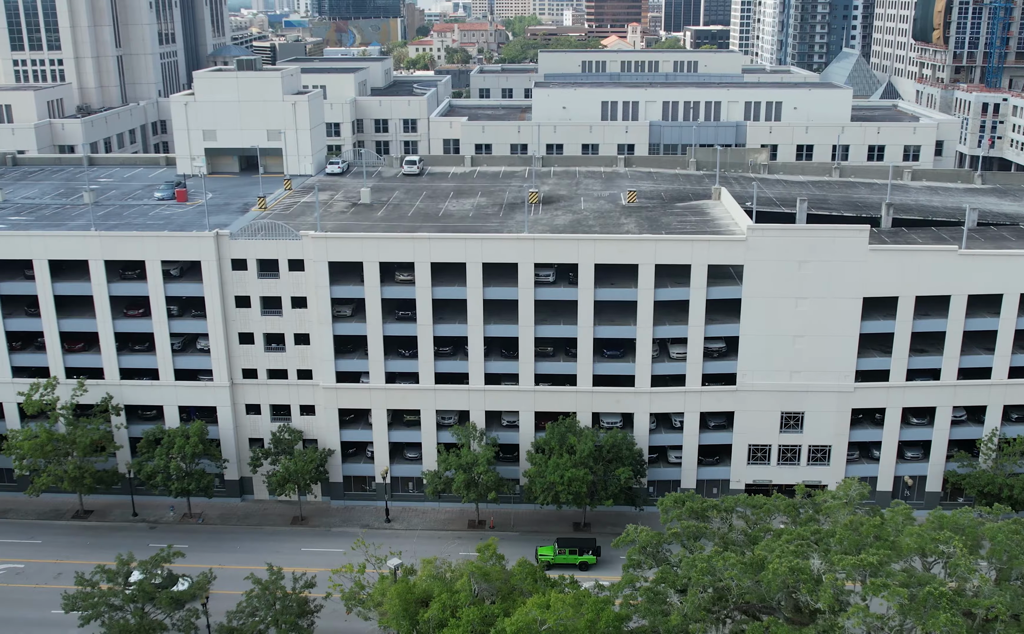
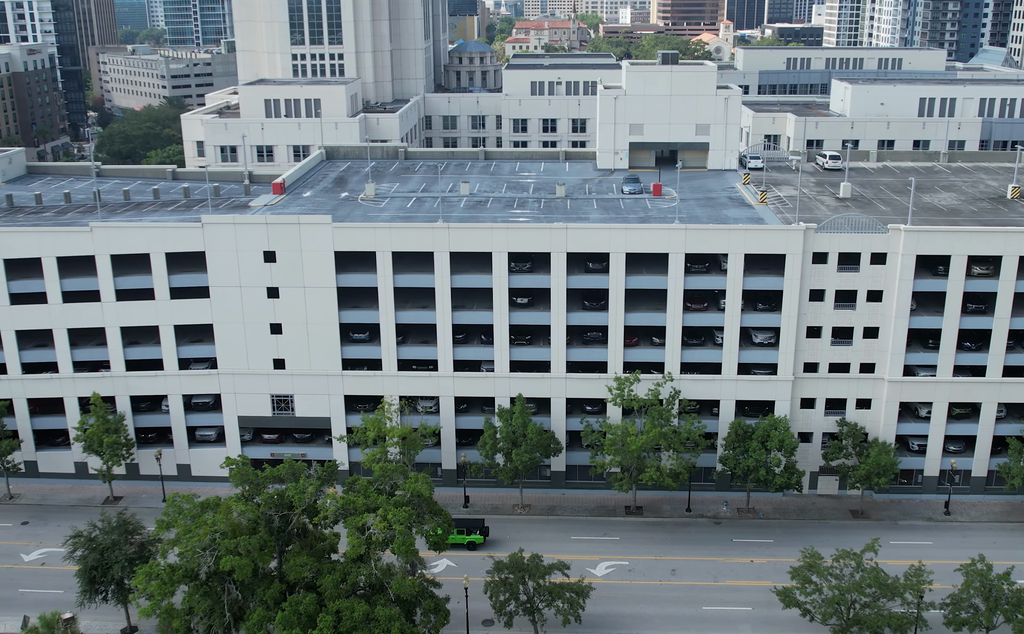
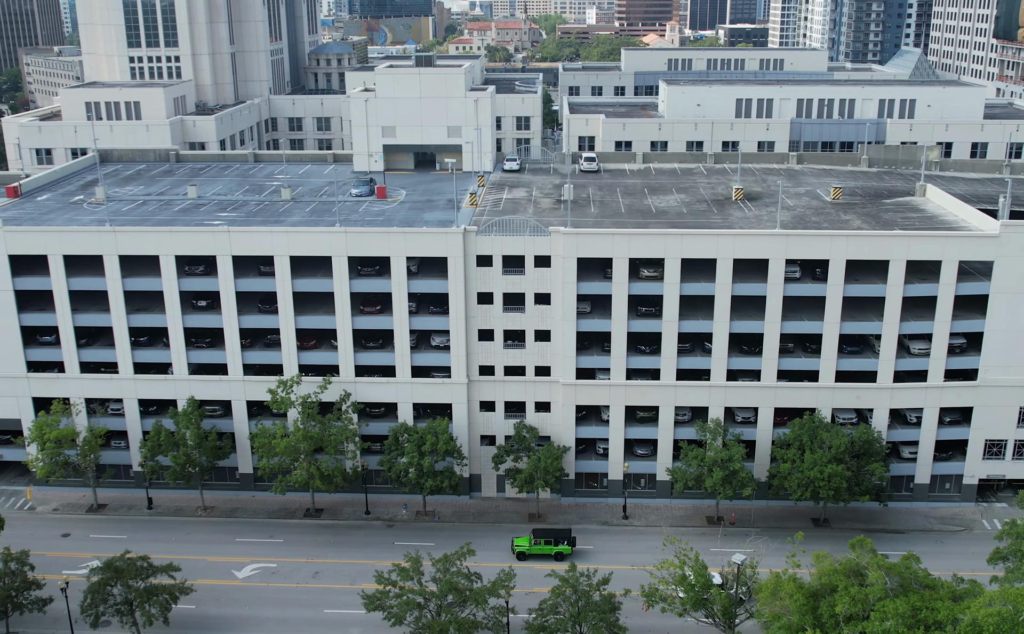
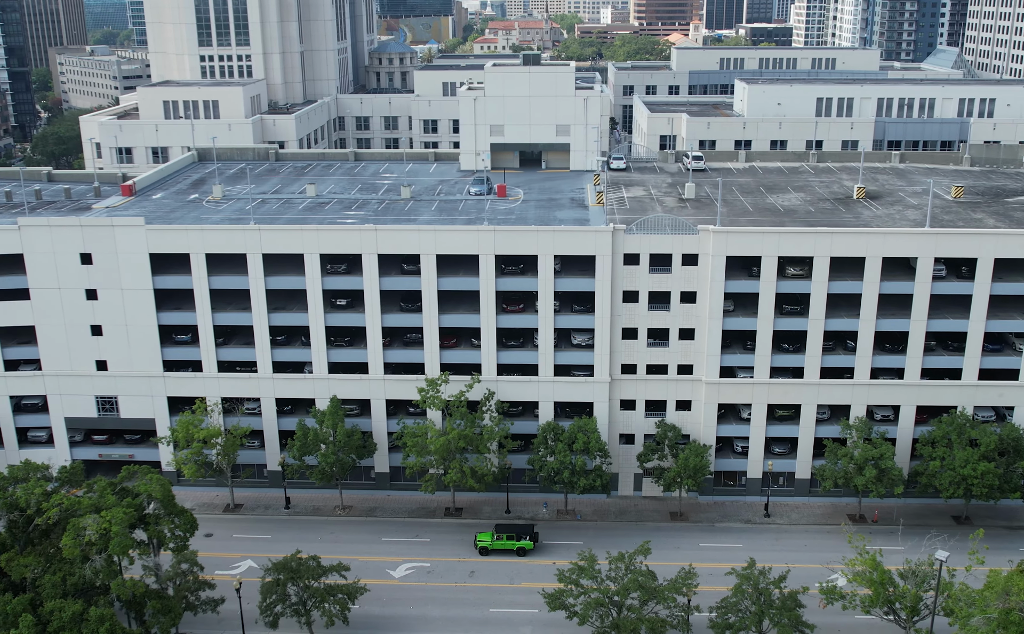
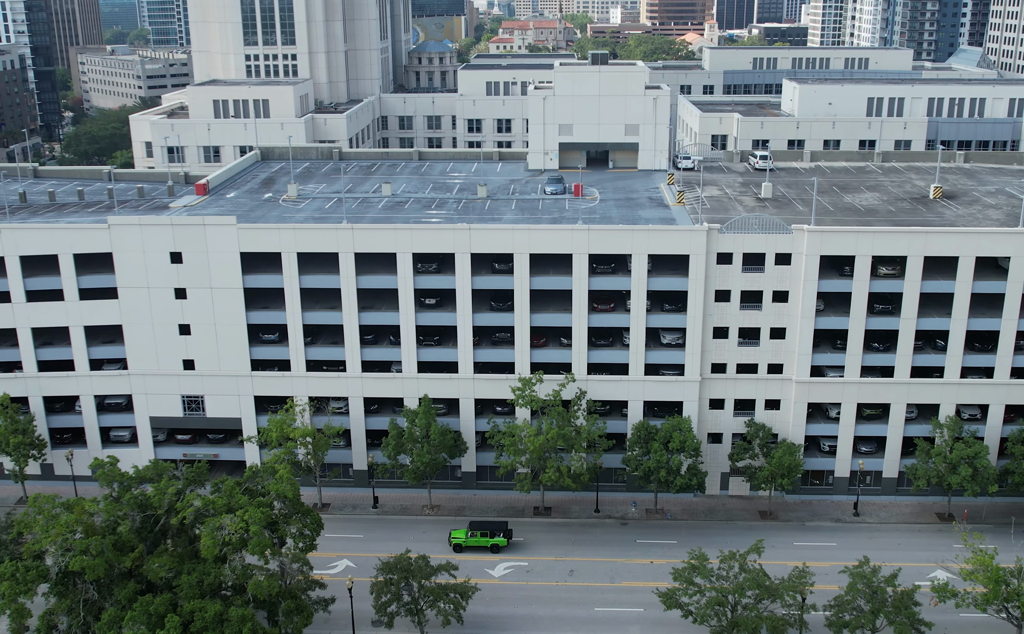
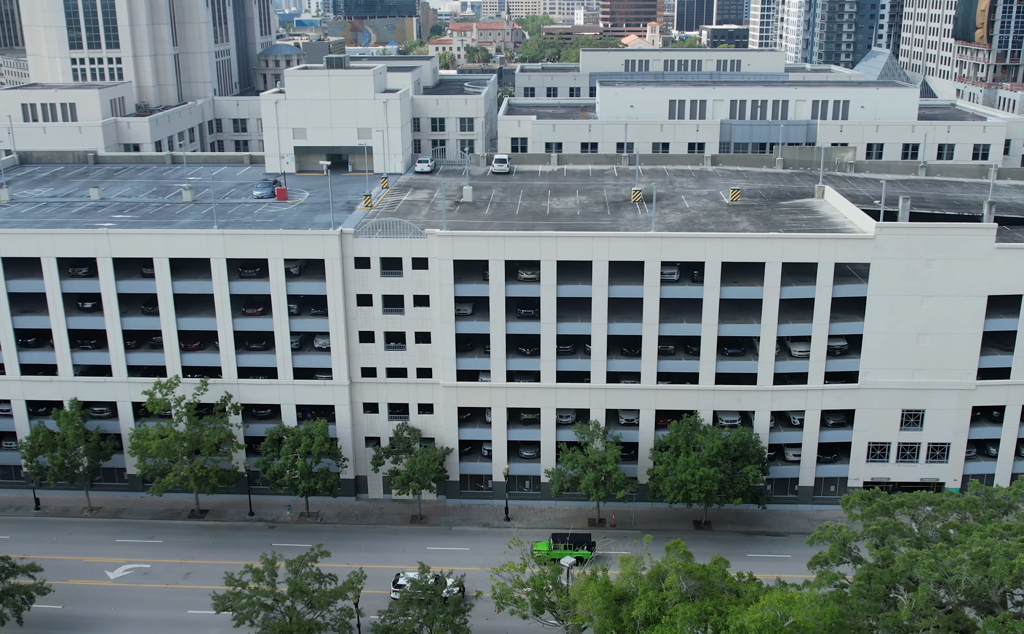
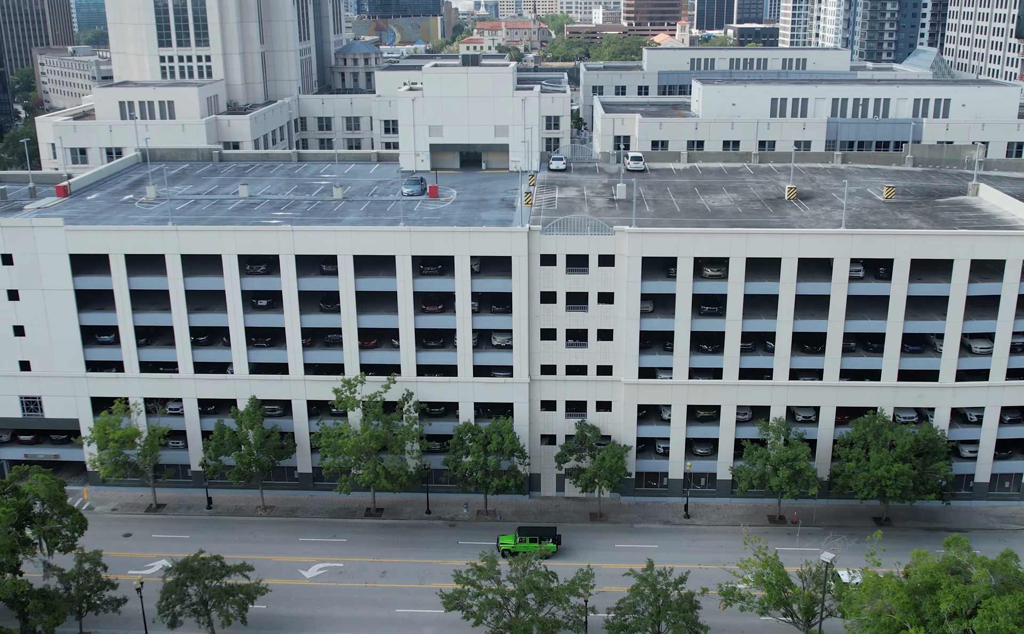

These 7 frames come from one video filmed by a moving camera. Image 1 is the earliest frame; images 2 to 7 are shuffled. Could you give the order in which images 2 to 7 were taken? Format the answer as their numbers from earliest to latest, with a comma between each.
6, 3, 7, 4, 5, 2
